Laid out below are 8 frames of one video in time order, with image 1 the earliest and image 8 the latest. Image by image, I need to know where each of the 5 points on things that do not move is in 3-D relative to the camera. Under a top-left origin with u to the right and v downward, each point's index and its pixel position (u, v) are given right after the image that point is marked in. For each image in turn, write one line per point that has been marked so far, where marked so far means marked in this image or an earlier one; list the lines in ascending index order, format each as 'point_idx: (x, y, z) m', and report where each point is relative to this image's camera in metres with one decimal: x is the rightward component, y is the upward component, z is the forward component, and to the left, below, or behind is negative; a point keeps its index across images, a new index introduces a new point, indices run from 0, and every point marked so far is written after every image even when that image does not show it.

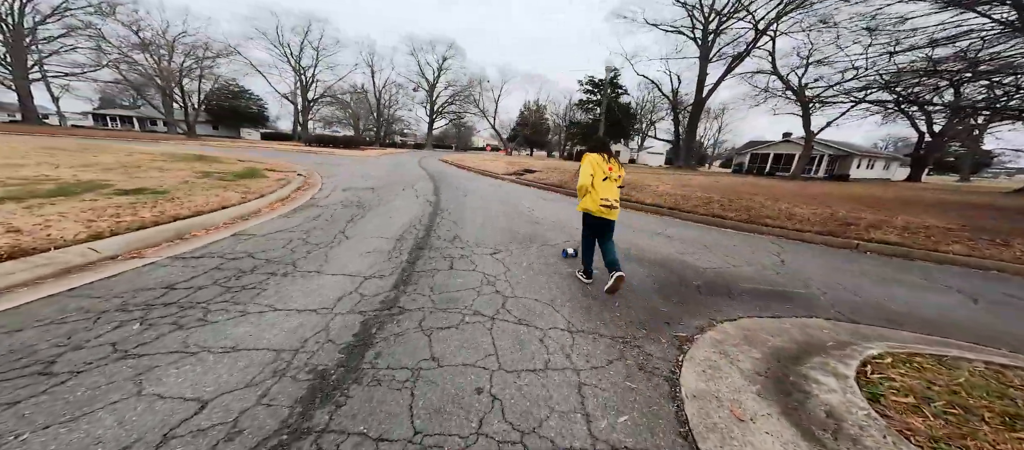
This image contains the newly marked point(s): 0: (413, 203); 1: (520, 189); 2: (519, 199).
0: (-2.3, +0.4, +8.2) m
1: (+0.3, +1.1, +12.2) m
2: (+0.2, +0.6, +9.6) m
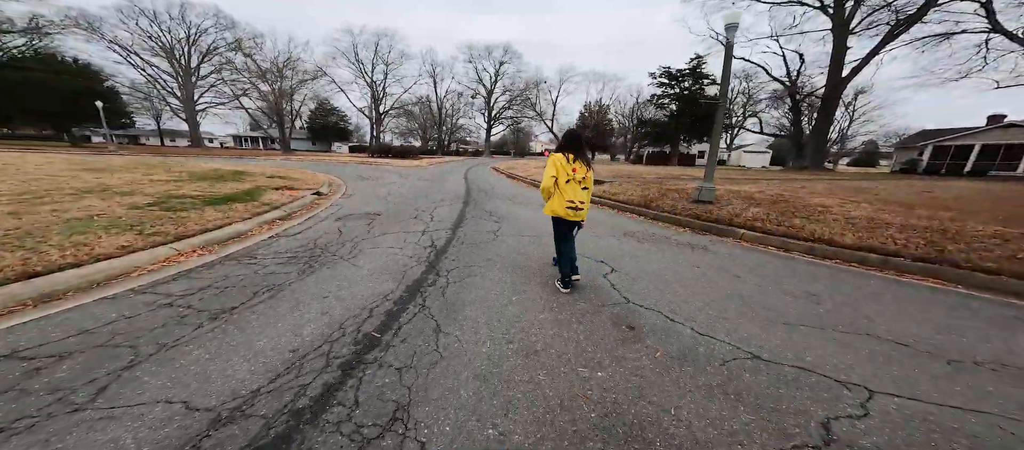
0: (-1.5, -0.4, +4.8) m
1: (+1.8, +0.2, +8.2) m
2: (+1.2, -0.3, +5.6) m
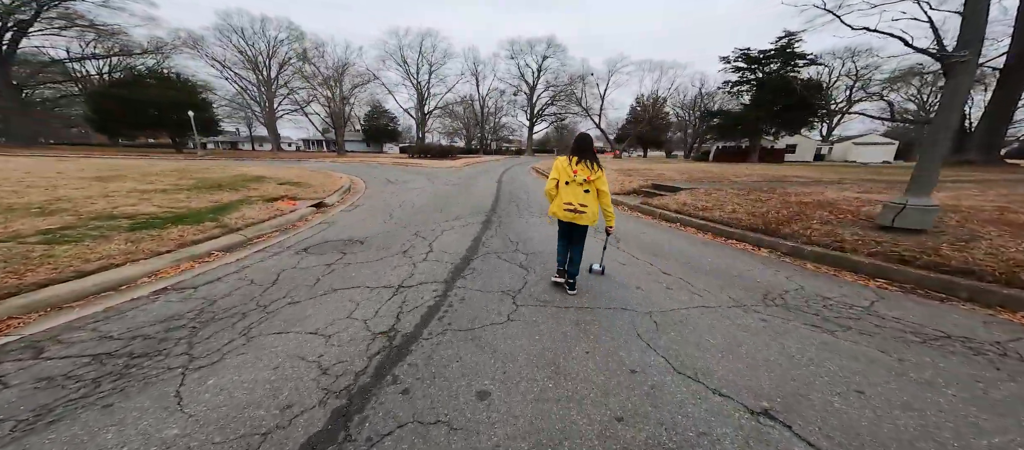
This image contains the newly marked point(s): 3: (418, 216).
0: (-1.3, -0.9, +2.3) m
1: (+2.5, -0.3, +5.2) m
2: (+1.5, -0.8, +2.7) m
3: (-2.0, +0.2, +7.5) m
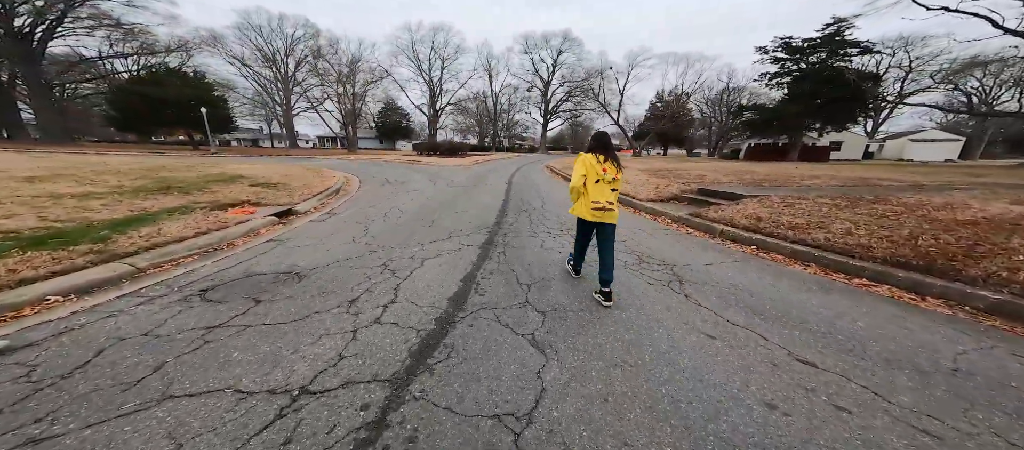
0: (-1.4, -1.2, +0.5) m
1: (+2.5, -0.6, +3.2) m
2: (+1.5, -1.1, +0.8) m
3: (-1.8, -0.1, +5.8) m
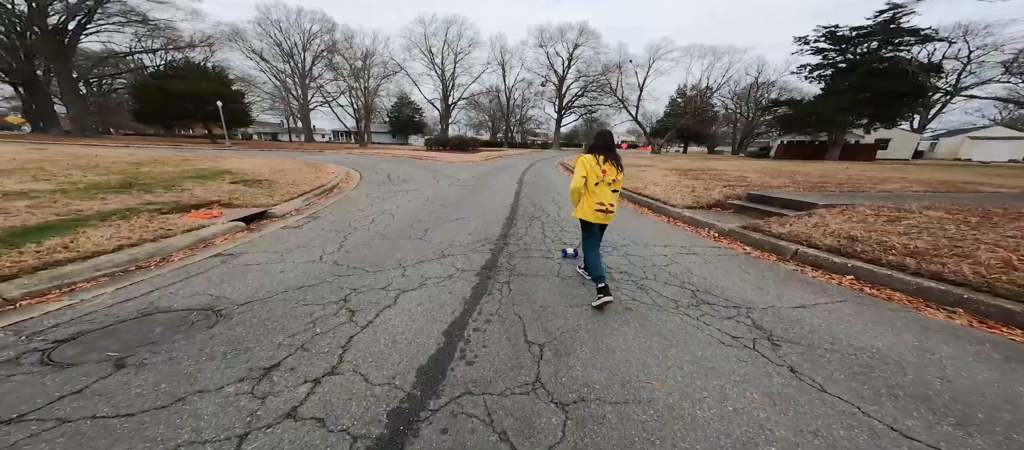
0: (-1.4, -1.4, -0.6) m
1: (+2.6, -0.9, +1.9) m
2: (+1.4, -1.4, -0.4) m
3: (-1.7, -0.3, +4.7) m
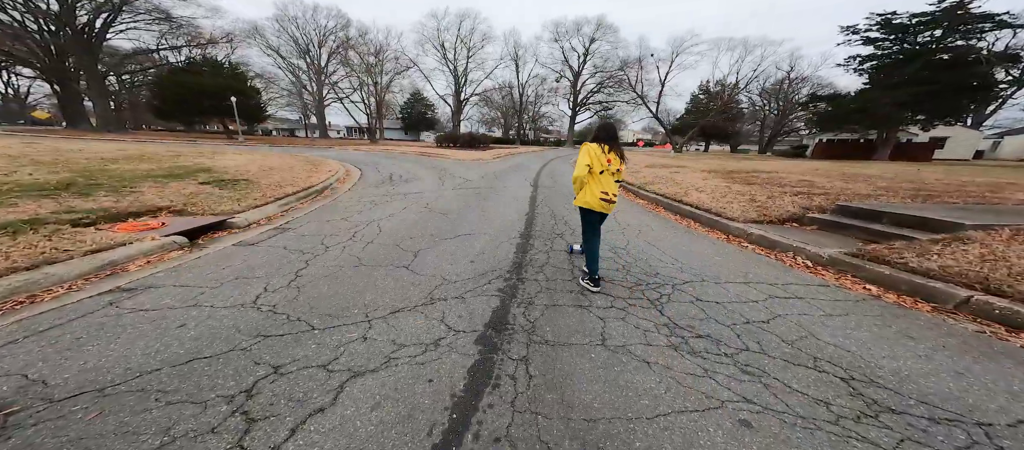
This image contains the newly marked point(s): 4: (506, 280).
0: (-1.5, -1.7, -1.9) m
1: (+2.6, -1.2, +0.5) m
2: (+1.4, -1.7, -1.7) m
3: (-1.5, -0.5, +3.4) m
4: (-0.1, -0.5, +3.4) m
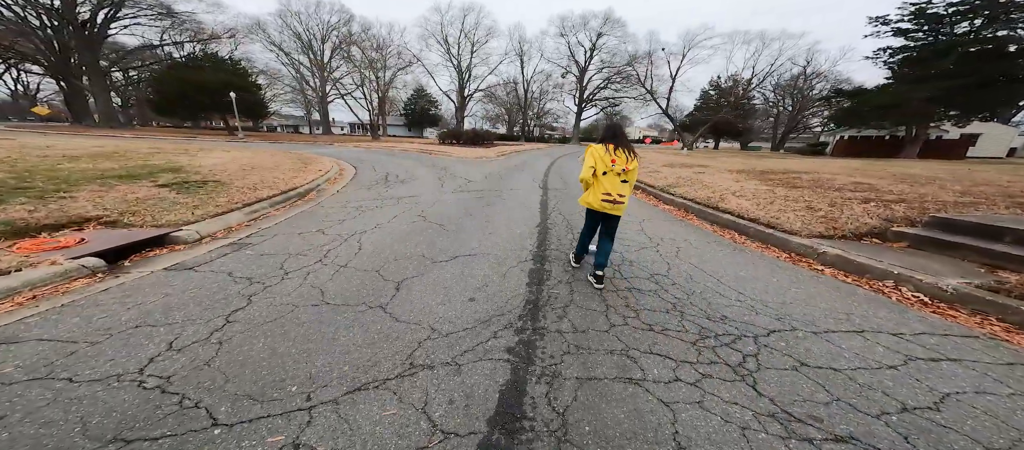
0: (-1.4, -1.9, -2.8) m
1: (+2.7, -1.4, -0.5) m
2: (+1.4, -1.9, -2.7) m
3: (-1.4, -0.7, +2.4) m
4: (0.0, -0.7, +2.4) m
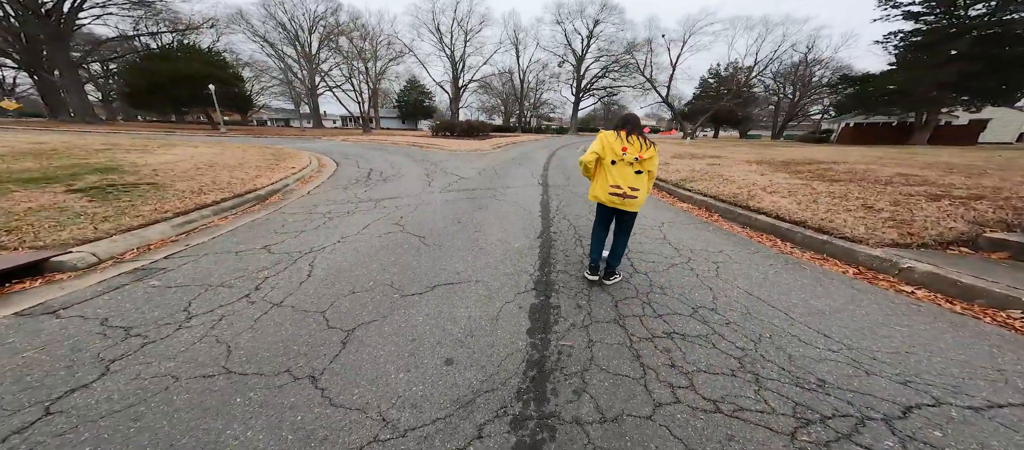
0: (-1.4, -2.2, -3.7) m
1: (+2.7, -1.6, -1.3) m
2: (+1.5, -2.2, -3.6) m
3: (-1.4, -0.8, +1.5) m
4: (0.0, -0.8, +1.5) m
